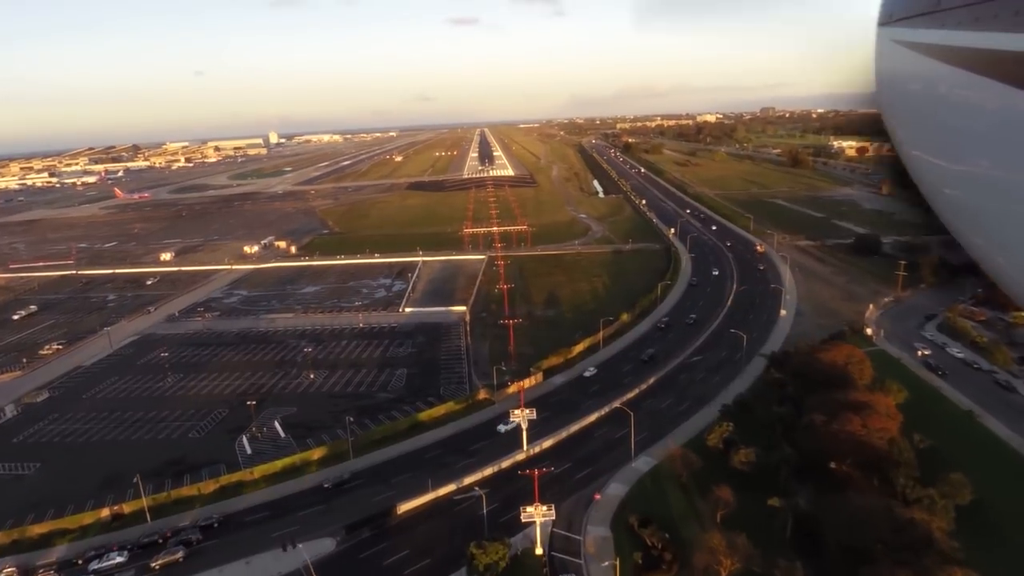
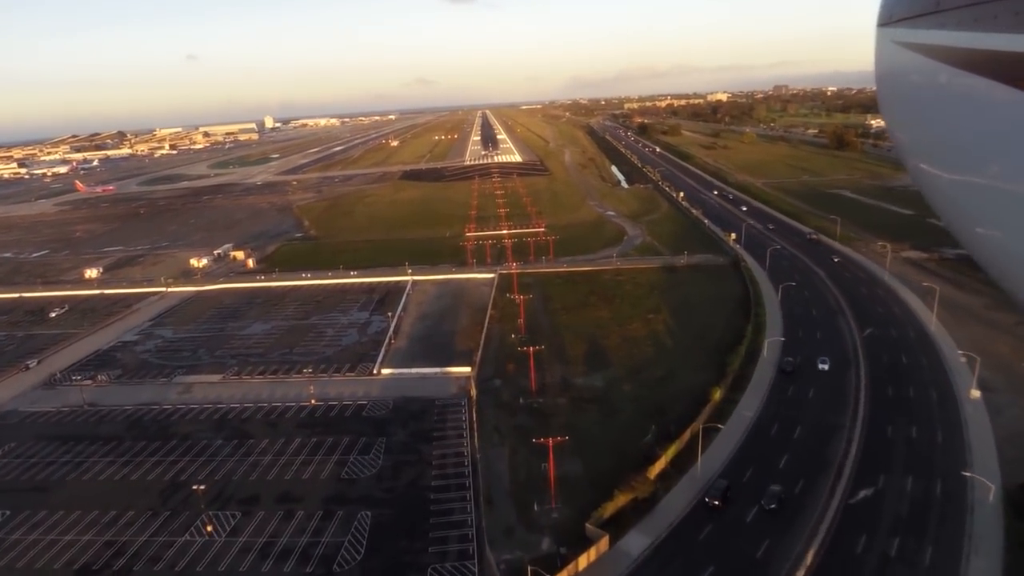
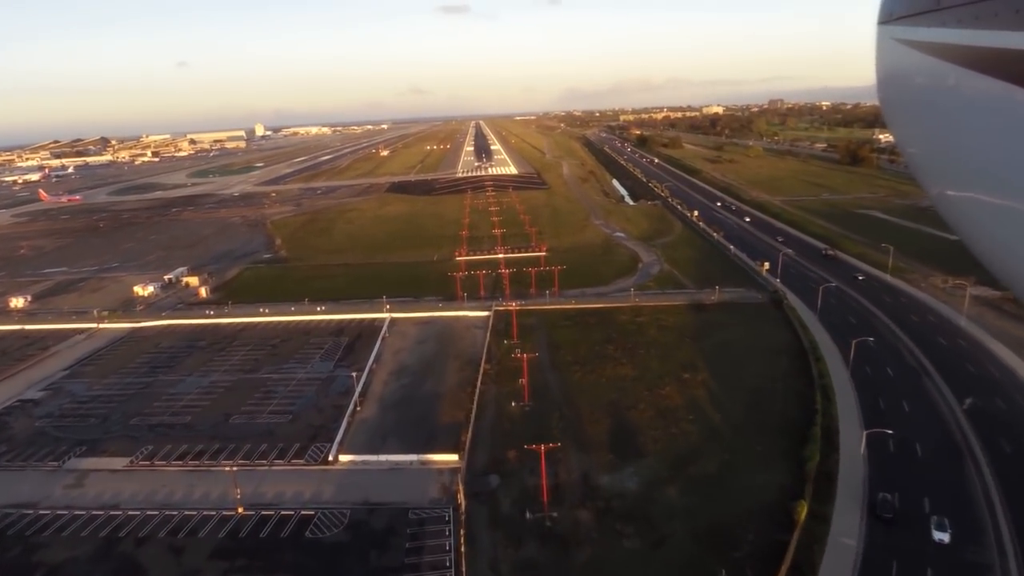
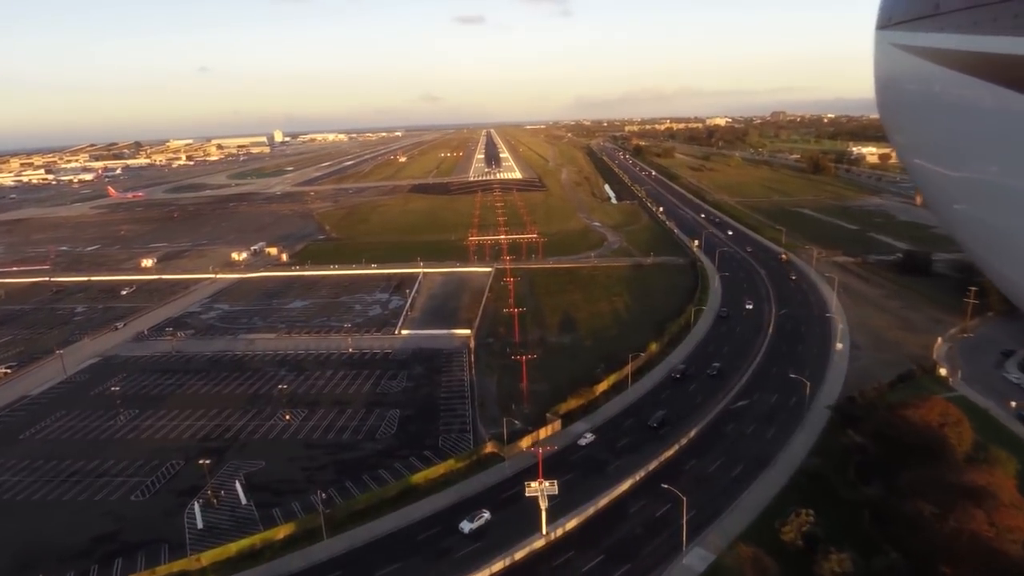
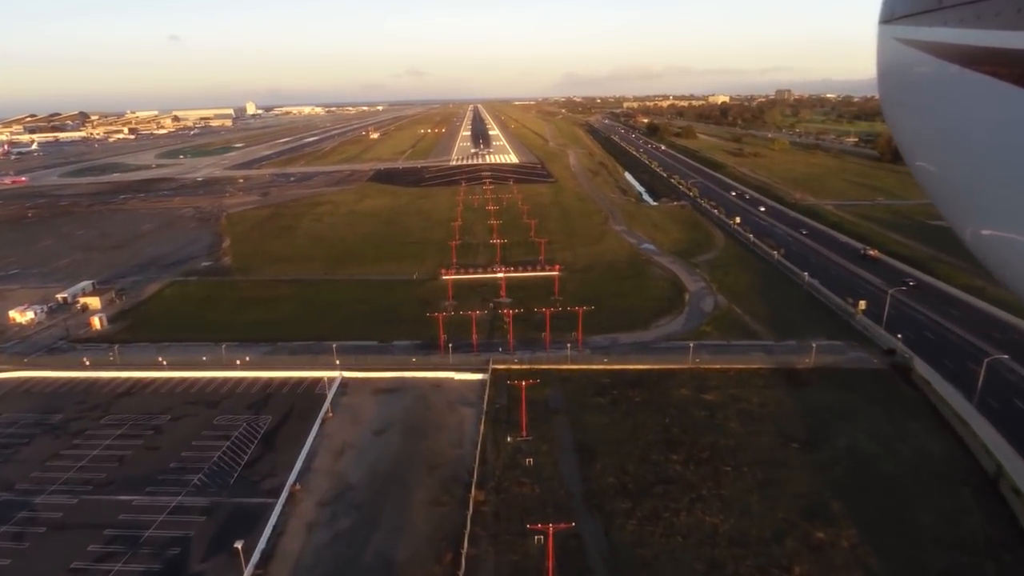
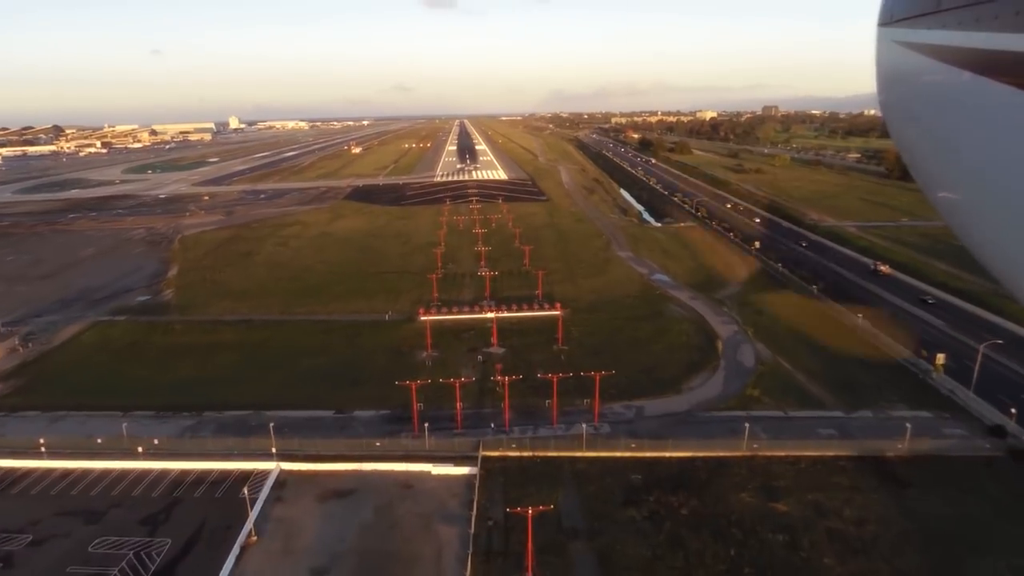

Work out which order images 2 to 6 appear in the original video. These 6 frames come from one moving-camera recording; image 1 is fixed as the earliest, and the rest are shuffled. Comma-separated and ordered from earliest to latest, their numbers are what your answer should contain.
4, 2, 3, 5, 6
